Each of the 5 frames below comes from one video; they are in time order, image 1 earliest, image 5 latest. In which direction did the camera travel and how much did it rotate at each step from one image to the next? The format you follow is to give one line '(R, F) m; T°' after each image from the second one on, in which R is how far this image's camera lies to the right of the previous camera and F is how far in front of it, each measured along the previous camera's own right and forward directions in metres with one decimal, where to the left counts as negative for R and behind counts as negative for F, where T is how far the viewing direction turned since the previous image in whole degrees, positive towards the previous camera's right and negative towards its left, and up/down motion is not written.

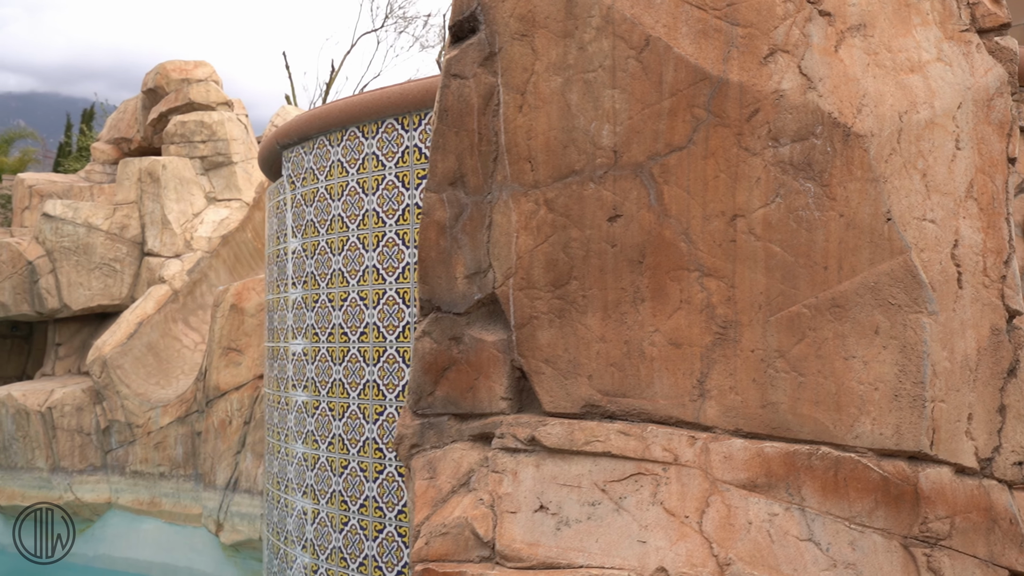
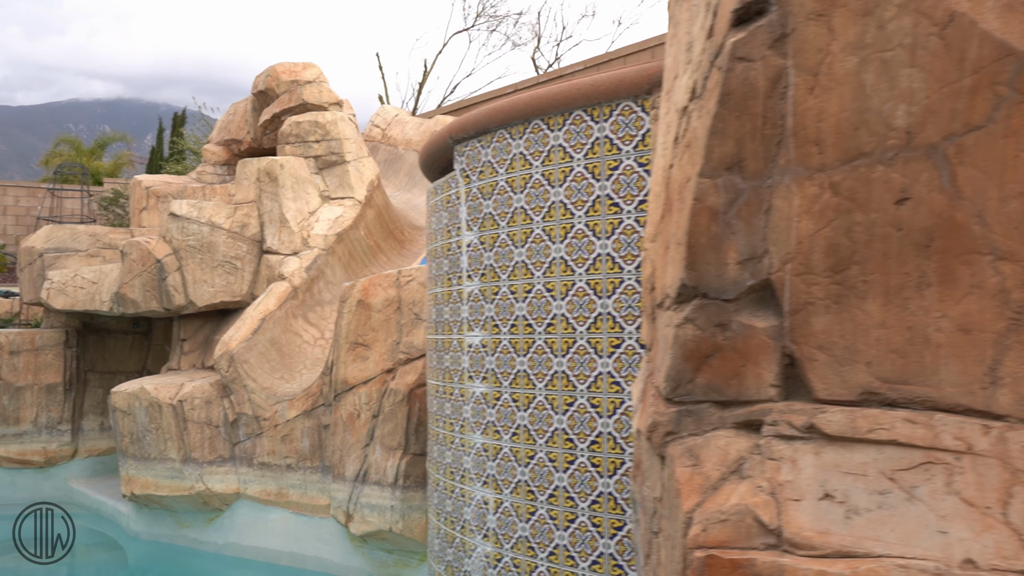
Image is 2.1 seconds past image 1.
(-0.3, 0.0) m; -5°
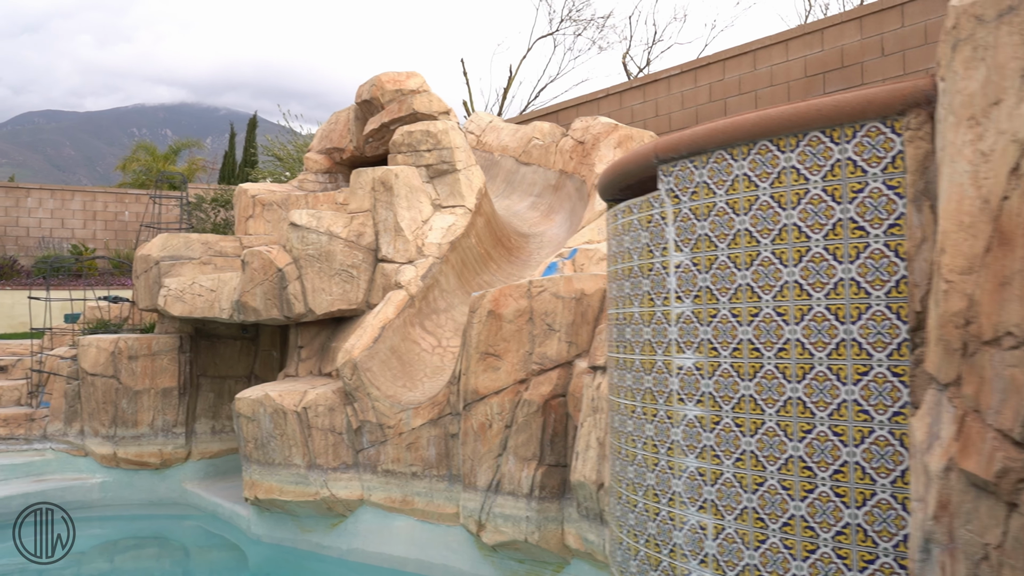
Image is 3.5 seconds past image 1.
(-0.5, 0.0) m; -4°
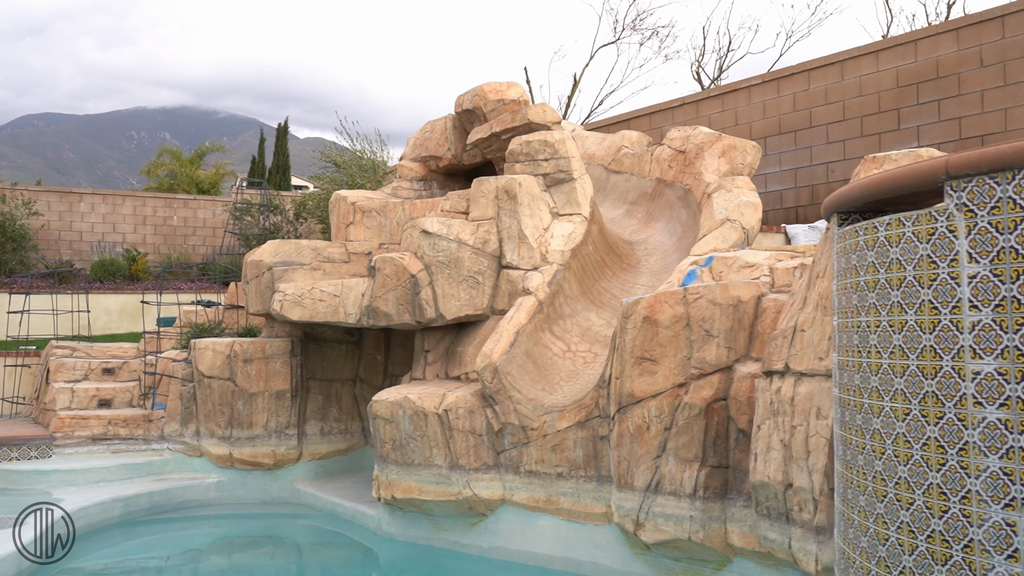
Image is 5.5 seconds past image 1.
(-1.0, -0.2) m; -1°
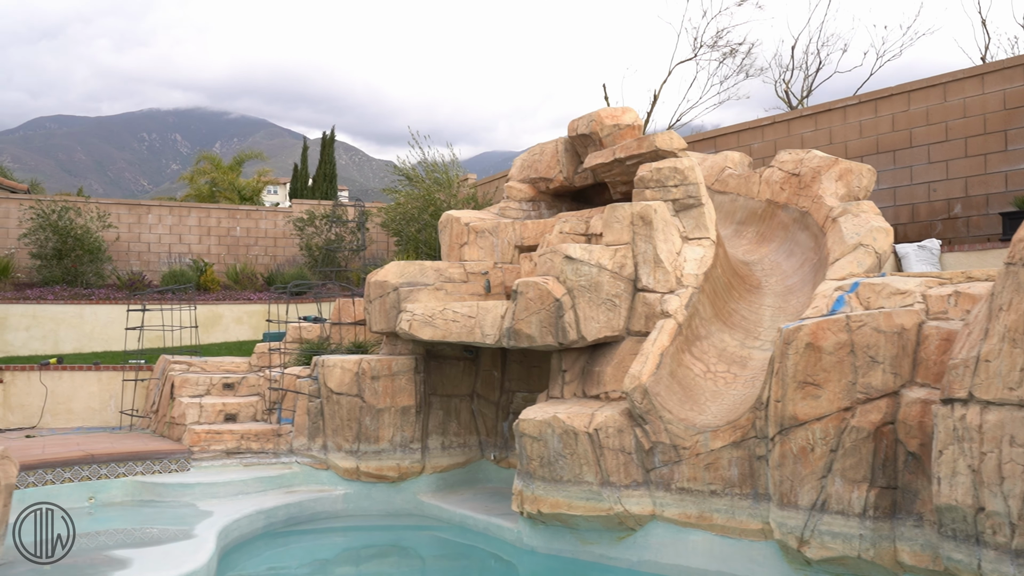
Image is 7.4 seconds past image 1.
(-1.1, -0.4) m; -1°
